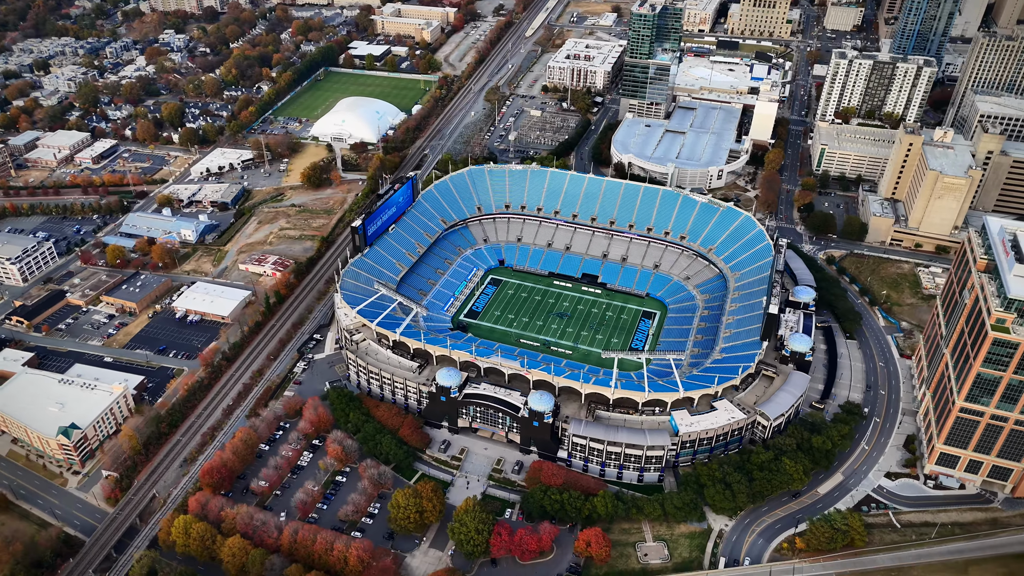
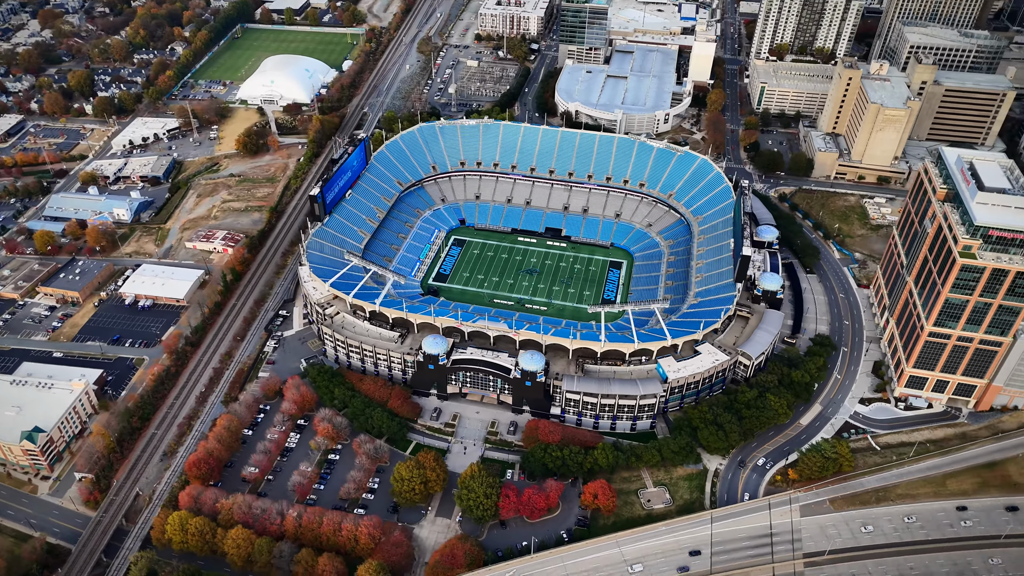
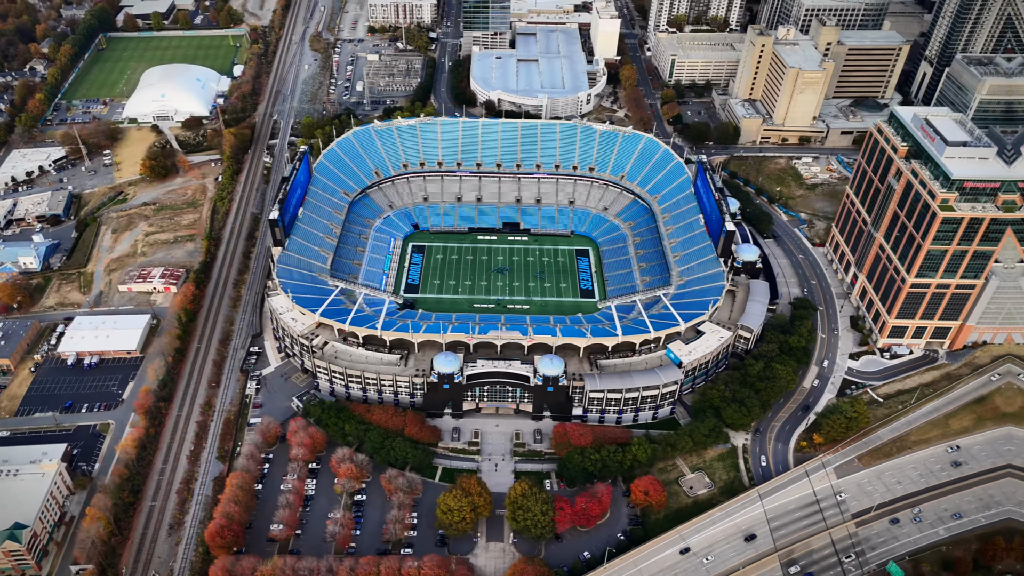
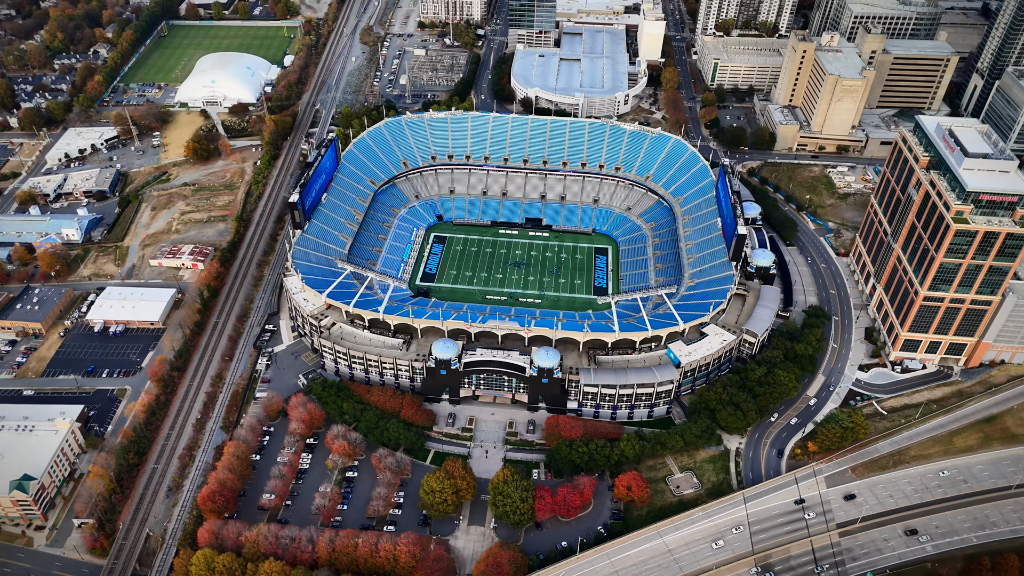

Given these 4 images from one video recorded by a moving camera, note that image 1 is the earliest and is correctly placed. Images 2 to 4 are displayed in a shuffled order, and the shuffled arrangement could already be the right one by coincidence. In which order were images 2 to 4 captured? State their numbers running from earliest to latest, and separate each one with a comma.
2, 4, 3
